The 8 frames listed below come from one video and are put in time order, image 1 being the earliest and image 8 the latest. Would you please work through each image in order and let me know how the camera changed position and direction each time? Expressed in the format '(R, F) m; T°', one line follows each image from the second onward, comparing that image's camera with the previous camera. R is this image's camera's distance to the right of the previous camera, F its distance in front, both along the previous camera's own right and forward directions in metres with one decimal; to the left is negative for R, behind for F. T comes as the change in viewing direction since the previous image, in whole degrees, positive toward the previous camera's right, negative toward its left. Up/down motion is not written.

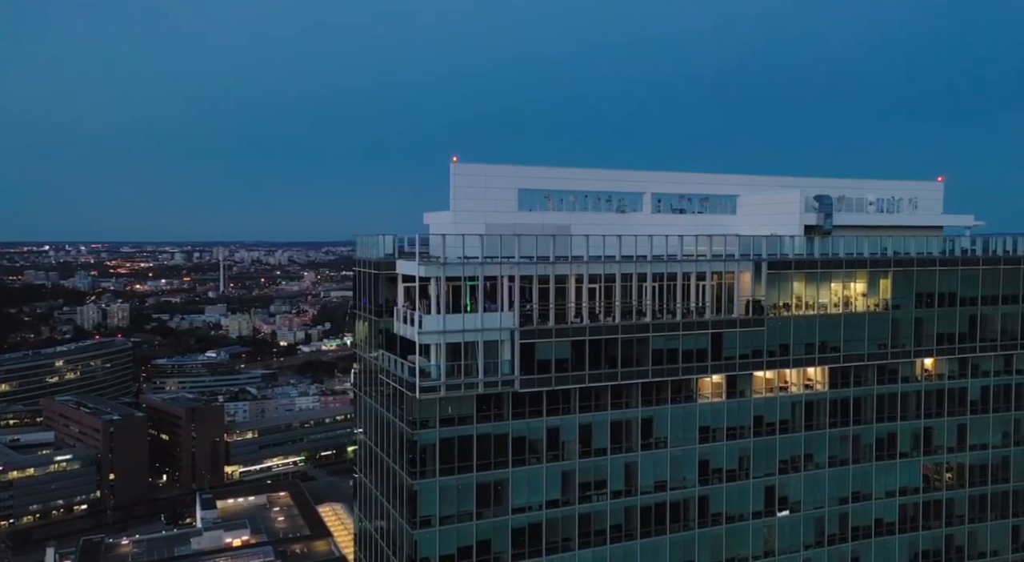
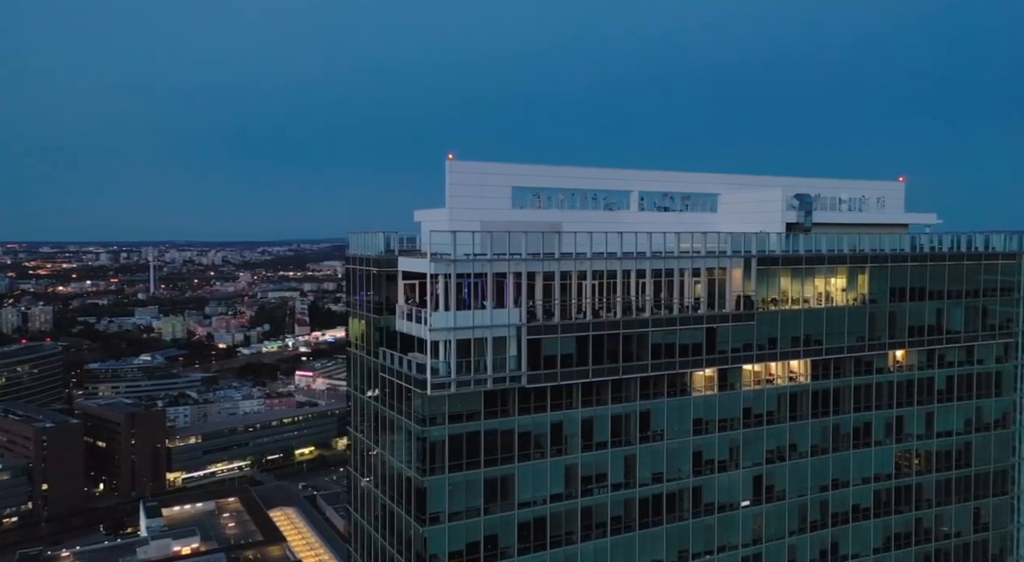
(-4.9, -0.4) m; +5°
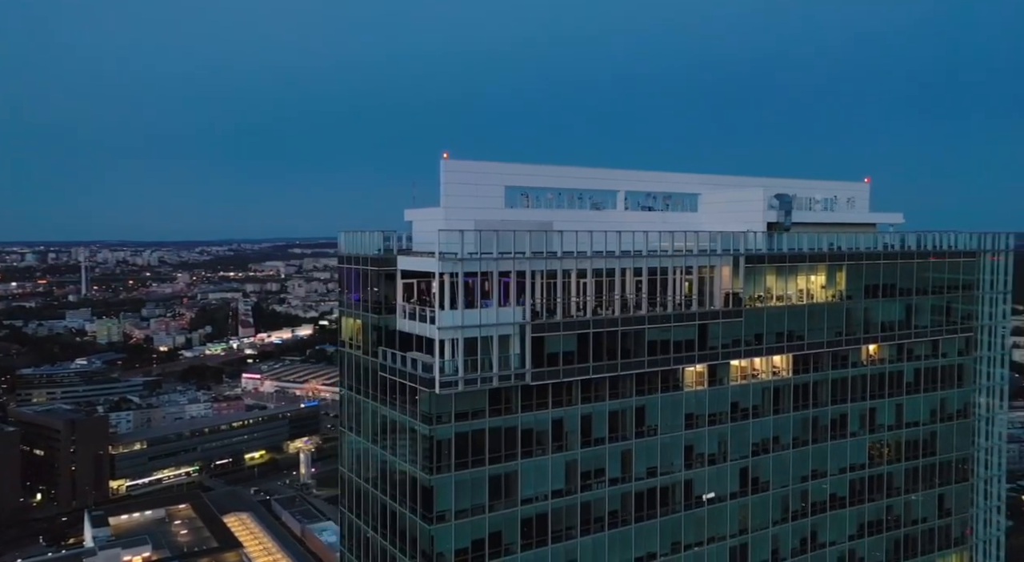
(-4.5, -0.4) m; +5°
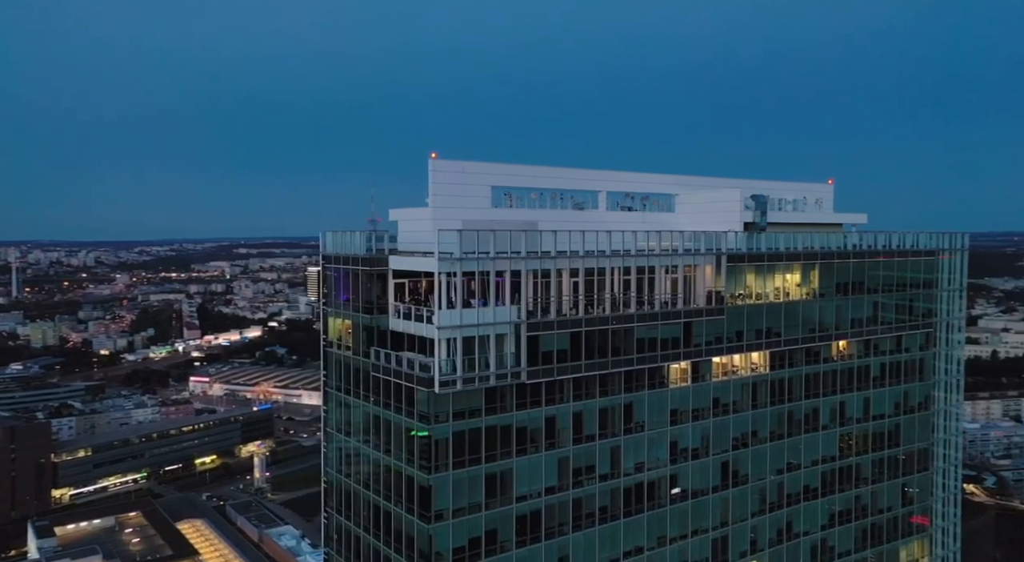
(-3.7, -0.3) m; +4°
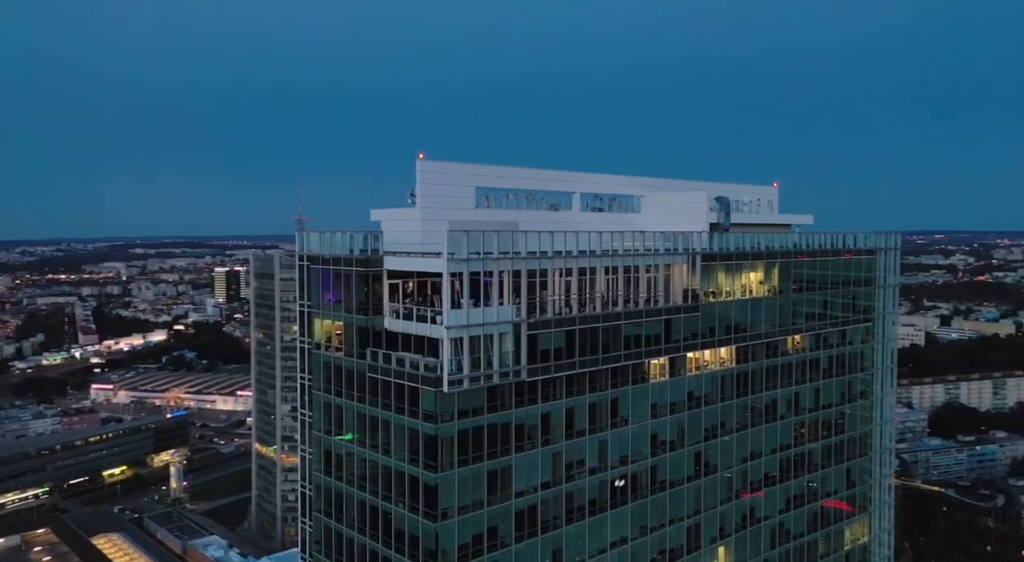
(-7.5, -0.2) m; +8°
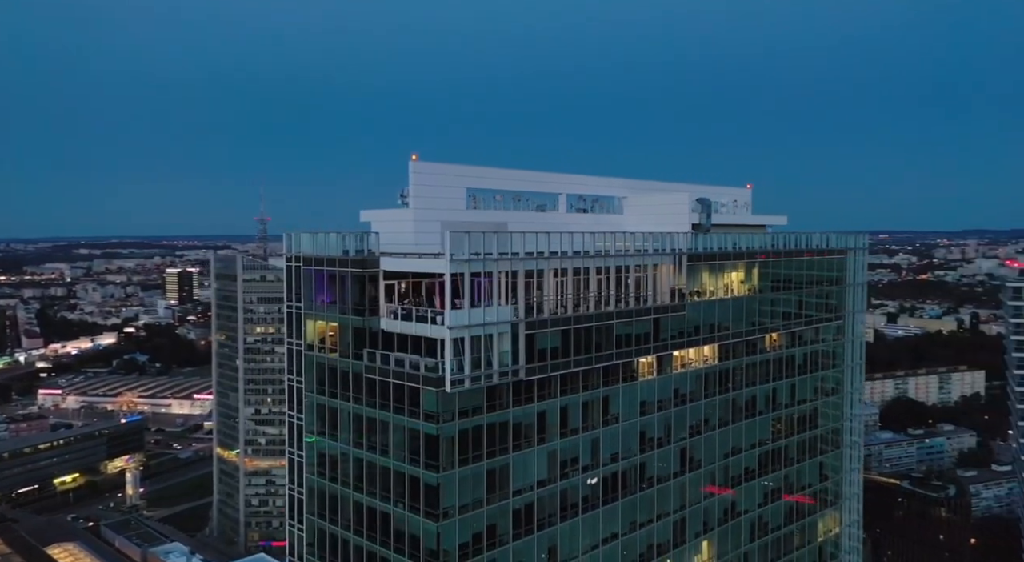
(-3.8, -0.2) m; +4°
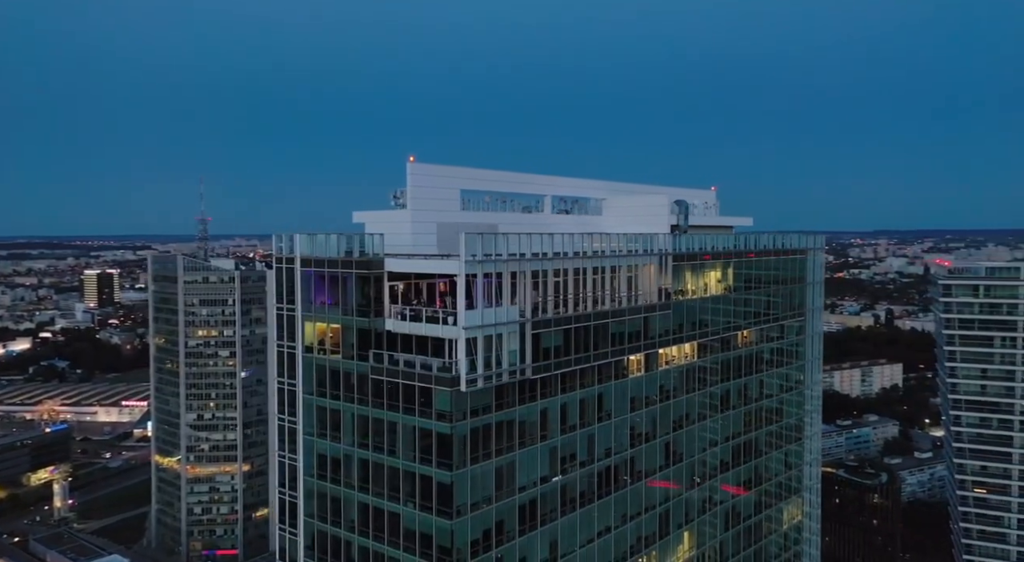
(-6.8, +0.1) m; +7°
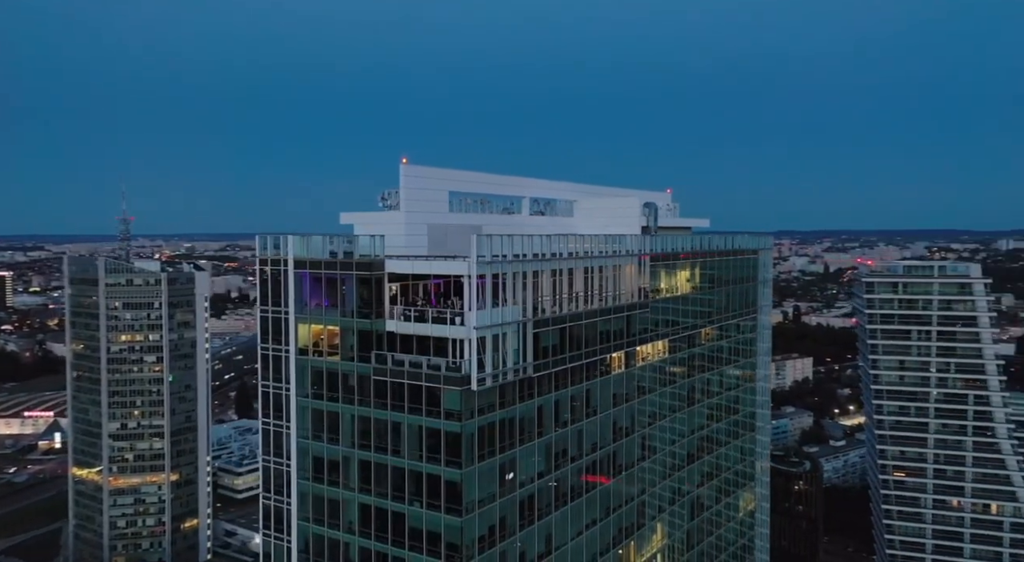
(-7.7, +0.9) m; +8°
